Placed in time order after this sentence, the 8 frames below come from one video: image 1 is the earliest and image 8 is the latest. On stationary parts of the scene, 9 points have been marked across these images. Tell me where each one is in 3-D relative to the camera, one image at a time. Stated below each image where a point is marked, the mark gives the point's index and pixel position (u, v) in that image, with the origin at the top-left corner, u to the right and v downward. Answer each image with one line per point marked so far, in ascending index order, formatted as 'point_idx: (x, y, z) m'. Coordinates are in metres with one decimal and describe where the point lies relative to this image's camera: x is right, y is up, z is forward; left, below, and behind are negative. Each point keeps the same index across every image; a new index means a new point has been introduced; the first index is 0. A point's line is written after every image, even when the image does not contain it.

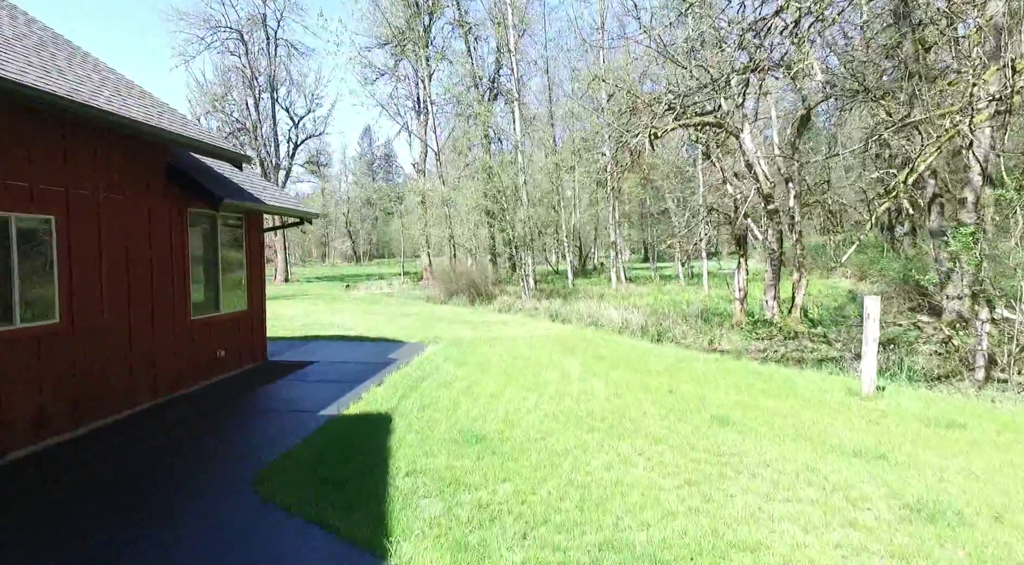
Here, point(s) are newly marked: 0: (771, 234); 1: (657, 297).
0: (+4.5, +0.8, +11.6) m
1: (+3.9, -0.4, +18.0) m
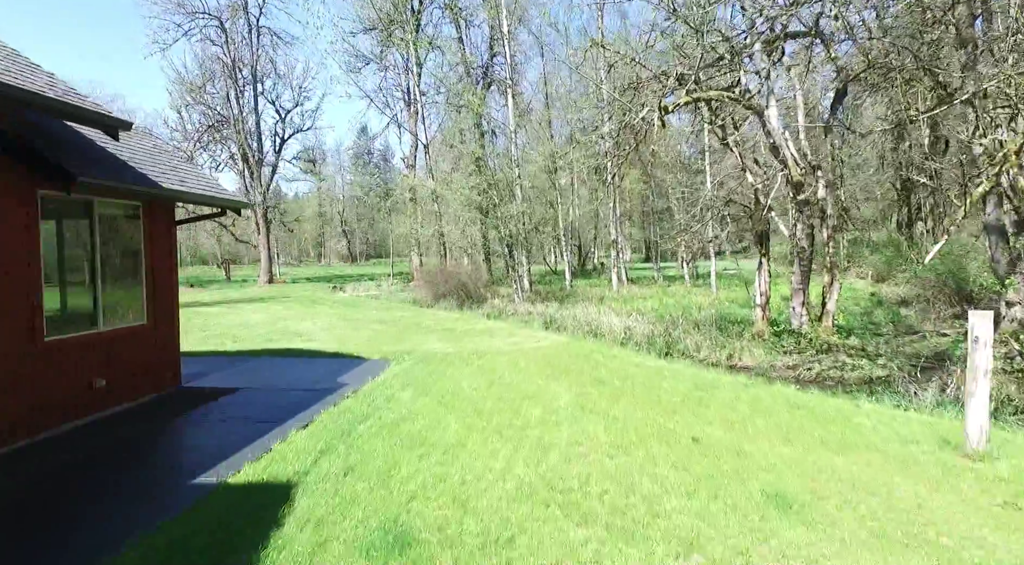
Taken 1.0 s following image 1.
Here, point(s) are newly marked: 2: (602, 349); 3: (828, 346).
0: (+4.2, +0.8, +9.9) m
1: (+3.6, -0.4, +16.3) m
2: (+1.2, -0.9, +9.6) m
3: (+4.5, -0.9, +9.5) m
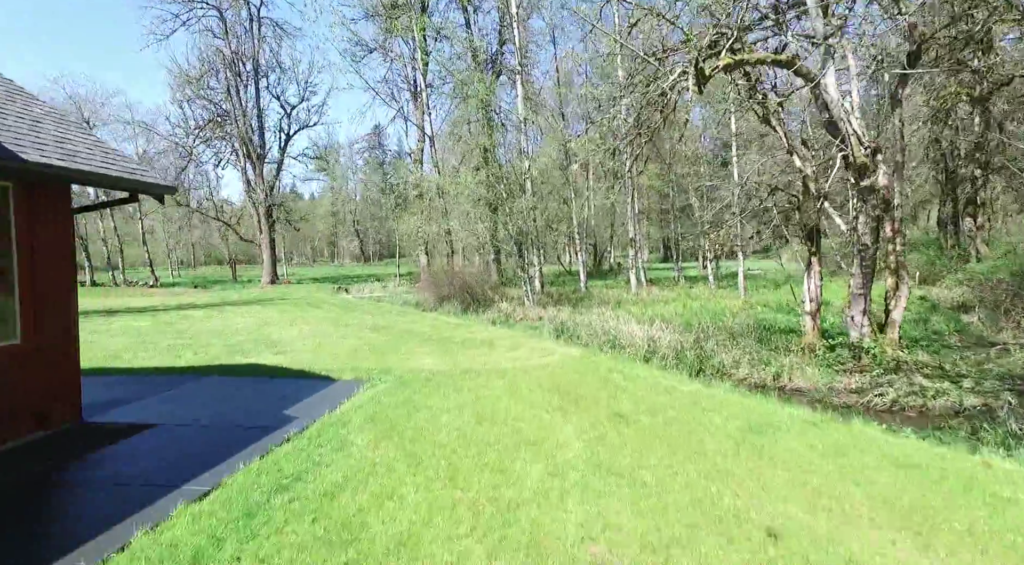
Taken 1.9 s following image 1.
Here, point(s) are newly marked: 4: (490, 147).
0: (+4.3, +0.7, +8.2) m
1: (+3.8, -0.5, +14.6) m
2: (+1.2, -1.0, +8.0) m
3: (+4.5, -0.9, +7.8) m
4: (-0.3, +3.5, +17.3) m
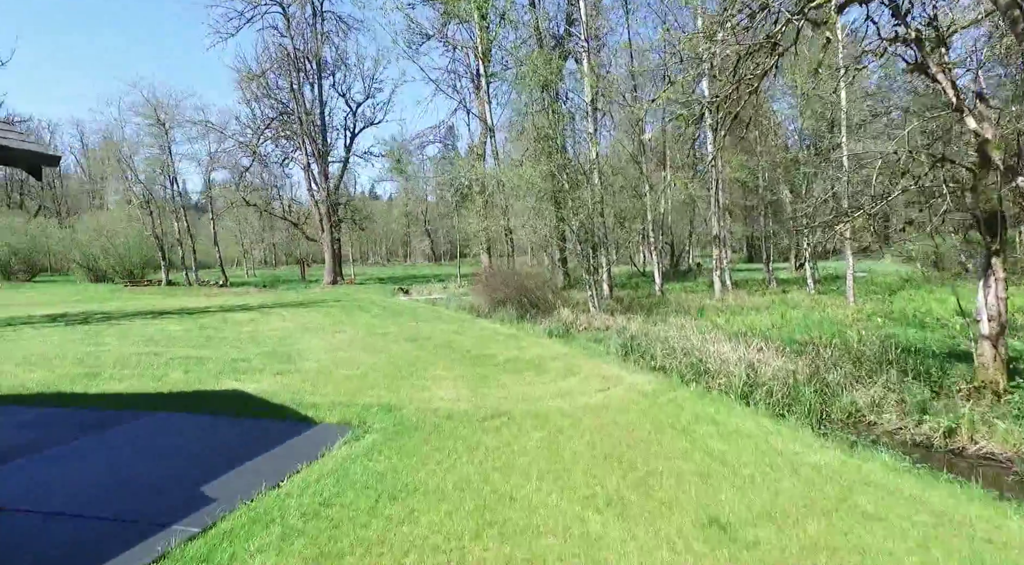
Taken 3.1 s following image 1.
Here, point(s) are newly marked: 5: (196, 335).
0: (+4.7, +0.6, +5.6) m
1: (+4.9, -0.6, +12.0) m
2: (+1.6, -1.1, +5.7) m
3: (+4.8, -1.0, +5.1) m
4: (+1.1, +3.4, +15.1) m
5: (-7.0, -1.1, +14.8) m
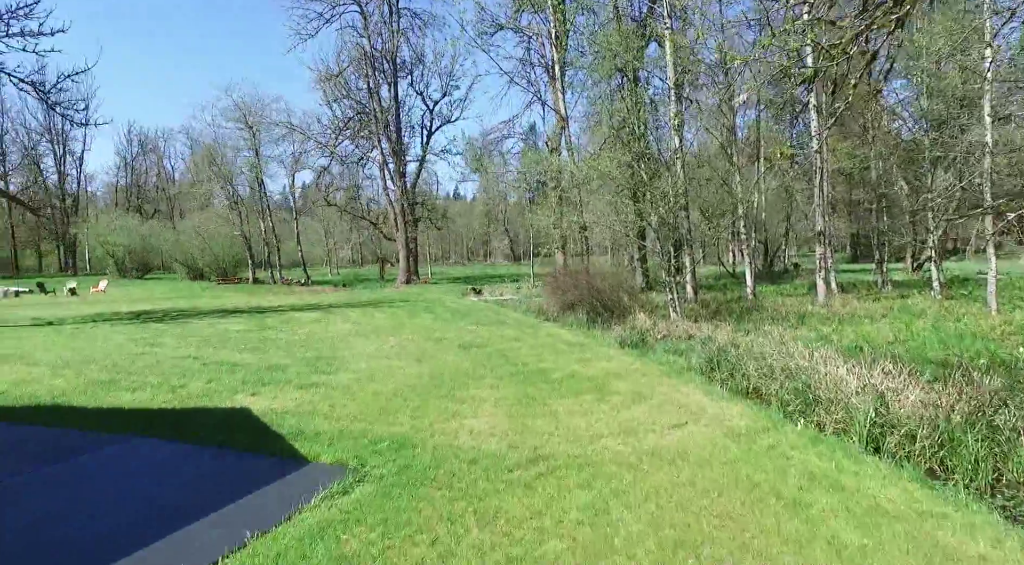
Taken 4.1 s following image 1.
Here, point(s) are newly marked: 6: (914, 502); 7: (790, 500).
0: (+4.9, +0.6, +3.6) m
1: (+5.9, -0.6, +9.9) m
2: (+1.9, -1.1, +4.1) m
3: (+5.0, -1.1, +3.2) m
4: (+2.6, +3.3, +13.5) m
5: (-5.5, -1.1, +14.2) m
6: (+2.1, -1.2, +3.5) m
7: (+1.5, -1.1, +3.5) m
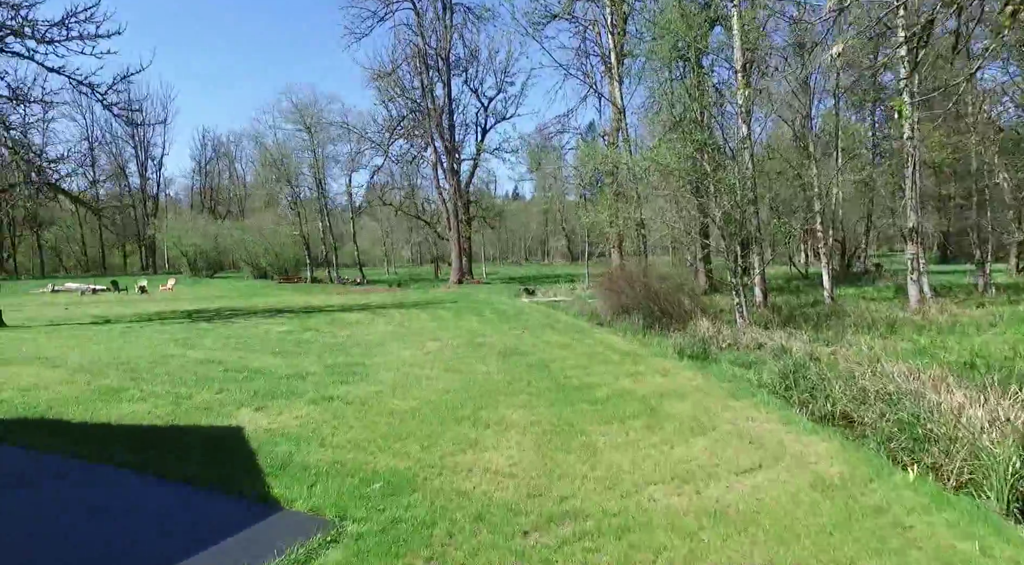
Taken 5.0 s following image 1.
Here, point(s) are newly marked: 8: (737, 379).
0: (+4.9, +0.5, +2.2) m
1: (+6.5, -0.7, +8.4) m
2: (+1.9, -1.1, +2.9) m
3: (+5.0, -1.1, +1.8) m
4: (+3.5, +3.3, +12.3) m
5: (-4.5, -1.1, +13.7) m
6: (+2.1, -1.2, +2.3) m
7: (+1.5, -1.1, +2.4) m
8: (+2.3, -1.0, +6.9) m
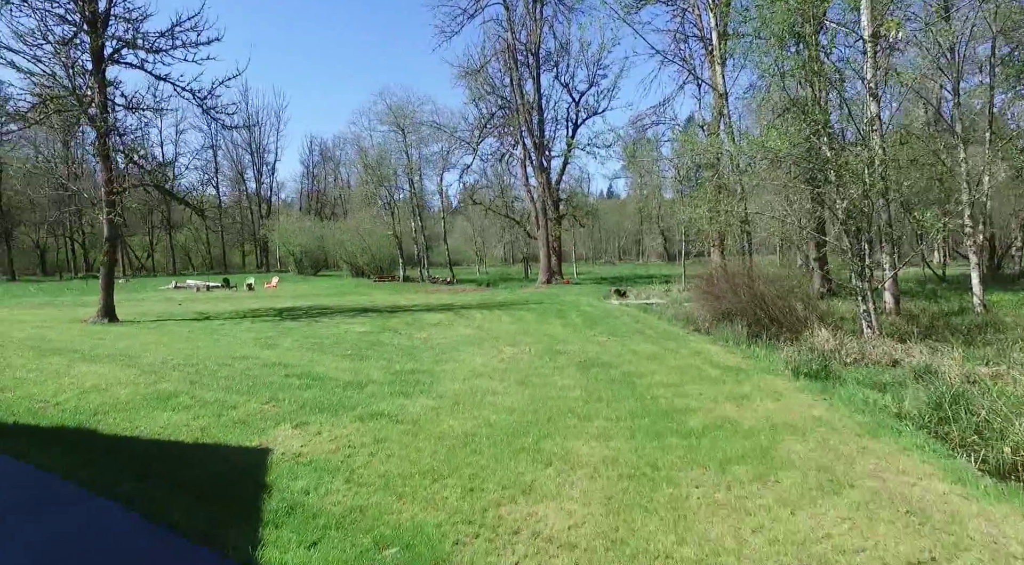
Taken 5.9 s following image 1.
0: (+4.9, +0.5, +0.5) m
1: (+7.3, -0.7, +6.4) m
2: (+2.0, -1.2, +1.7) m
3: (+4.9, -1.2, 0.0) m
4: (+4.9, +3.3, +10.7) m
5: (-2.9, -1.1, +13.2) m
6: (+2.1, -1.2, +1.0) m
7: (+1.5, -1.2, +1.2) m
8: (+3.0, -1.0, +5.6) m
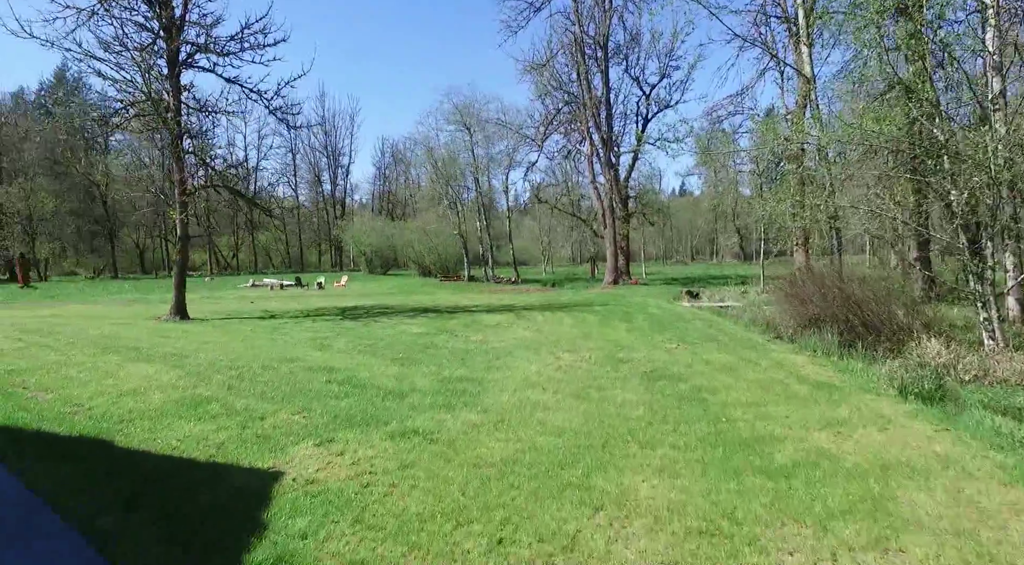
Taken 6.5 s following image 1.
0: (+4.7, +0.4, -0.8) m
1: (+7.7, -0.8, +4.9) m
2: (+2.0, -1.2, +0.7) m
3: (+4.6, -1.2, -1.2) m
4: (+5.7, +3.2, +9.4) m
5: (-1.7, -1.1, +12.7) m
6: (+2.0, -1.2, 0.0) m
7: (+1.4, -1.2, +0.3) m
8: (+3.3, -1.1, +4.5) m
